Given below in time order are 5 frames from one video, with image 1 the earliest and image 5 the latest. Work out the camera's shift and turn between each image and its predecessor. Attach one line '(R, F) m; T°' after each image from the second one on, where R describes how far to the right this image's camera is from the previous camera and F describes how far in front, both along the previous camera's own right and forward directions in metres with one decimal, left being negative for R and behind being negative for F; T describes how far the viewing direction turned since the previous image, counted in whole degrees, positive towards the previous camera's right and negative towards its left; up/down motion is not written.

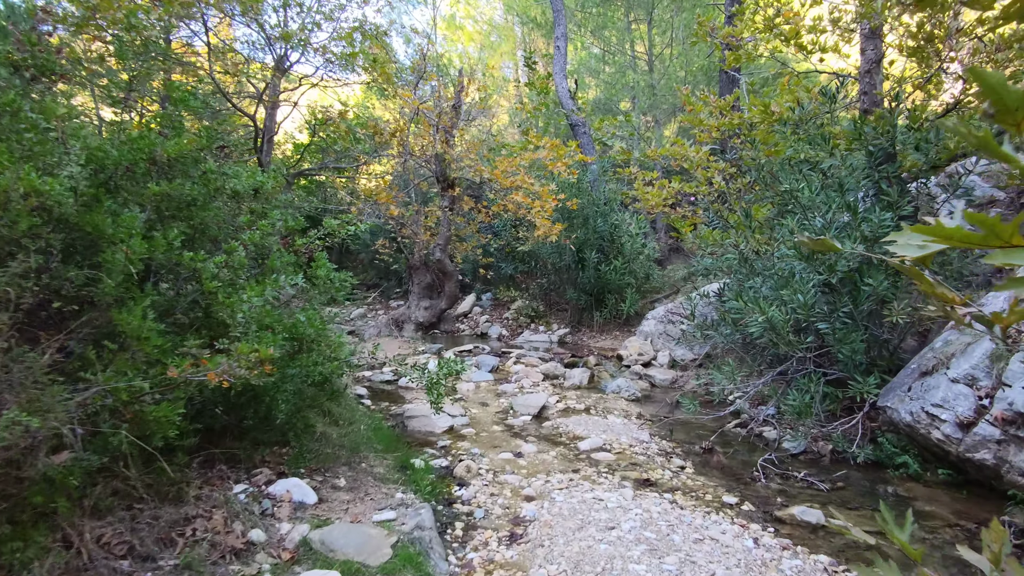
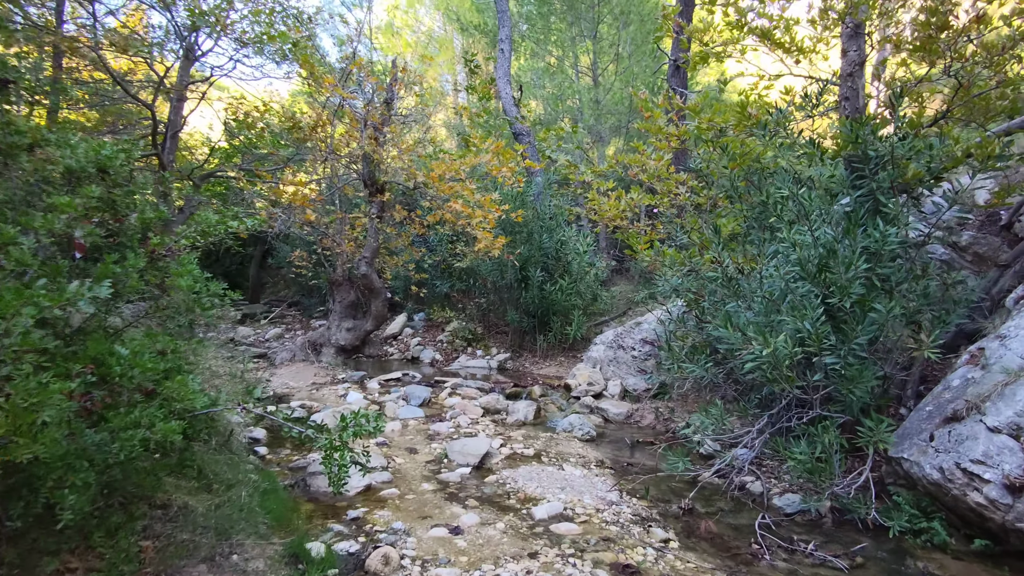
(0.0, +0.8) m; +6°
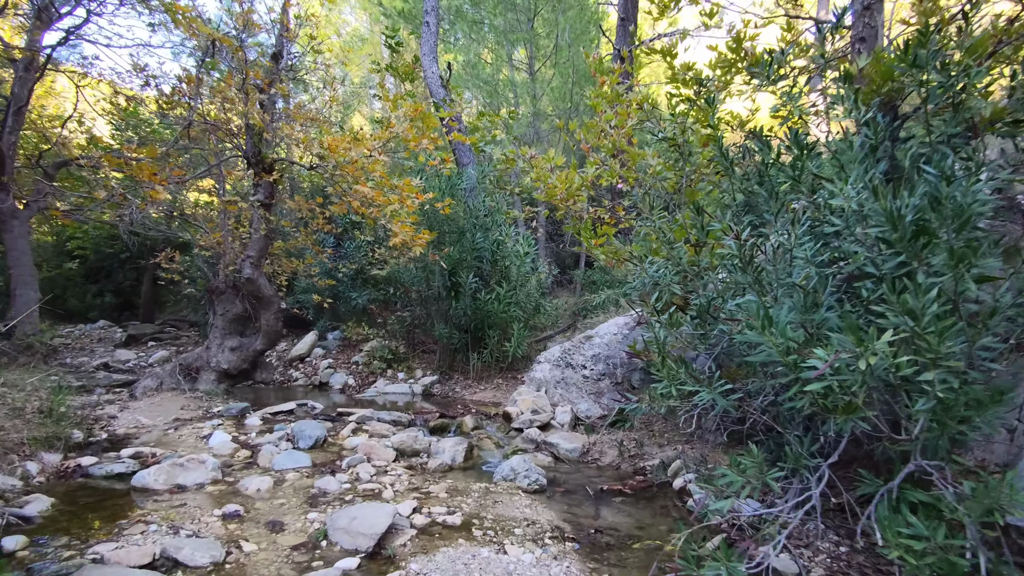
(+0.1, +1.2) m; +6°
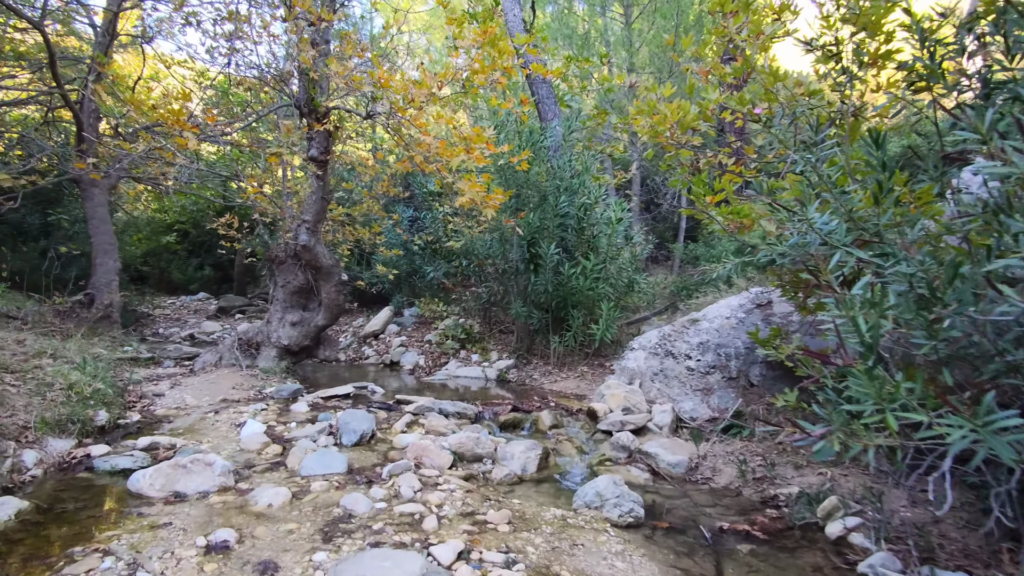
(0.0, +0.9) m; -9°
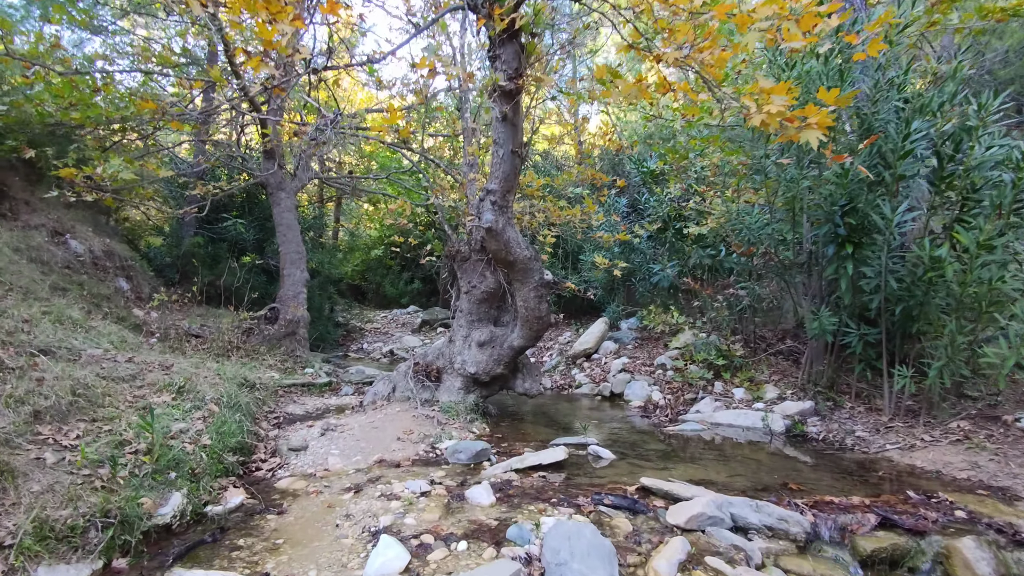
(-0.5, +1.9) m; -19°
